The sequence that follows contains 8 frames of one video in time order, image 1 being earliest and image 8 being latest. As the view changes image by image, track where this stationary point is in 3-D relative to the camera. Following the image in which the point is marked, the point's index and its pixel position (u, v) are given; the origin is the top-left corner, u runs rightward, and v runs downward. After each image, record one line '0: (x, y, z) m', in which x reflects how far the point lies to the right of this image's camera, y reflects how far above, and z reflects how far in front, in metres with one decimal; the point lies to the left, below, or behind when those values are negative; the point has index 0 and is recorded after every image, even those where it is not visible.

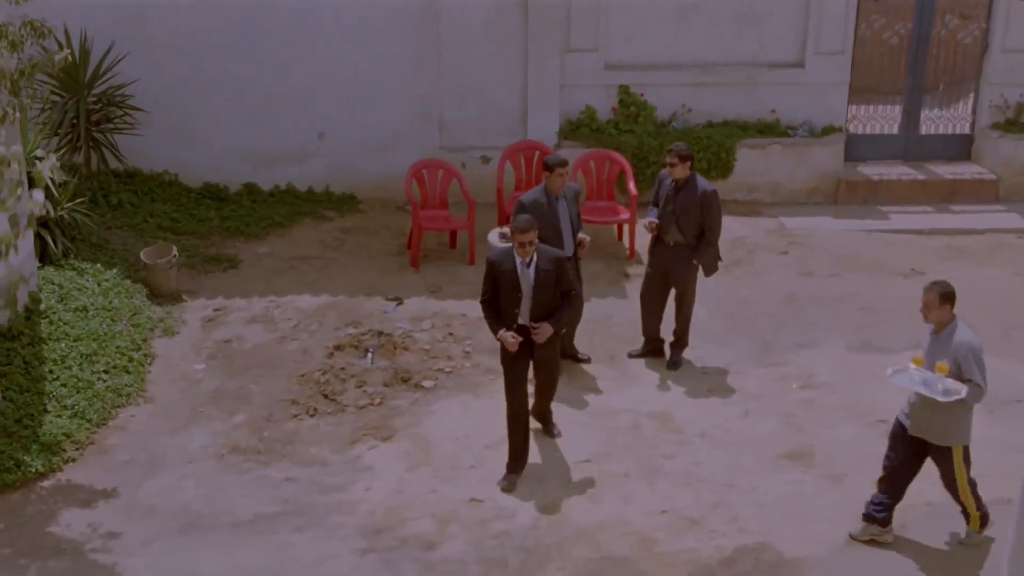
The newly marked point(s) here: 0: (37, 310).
0: (-3.0, -0.1, +9.1) m
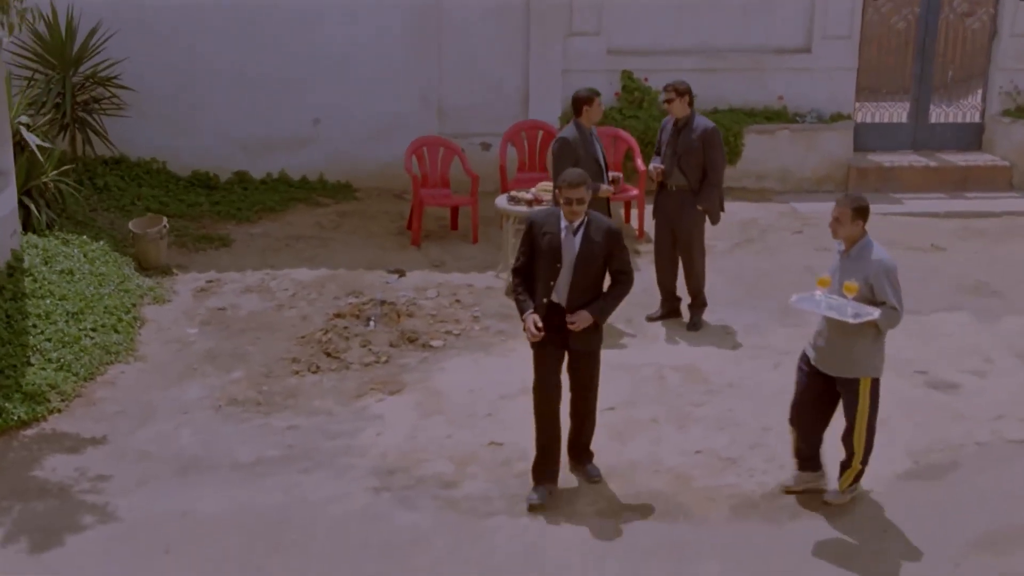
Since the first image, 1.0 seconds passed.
0: (-2.9, +0.2, +8.6) m
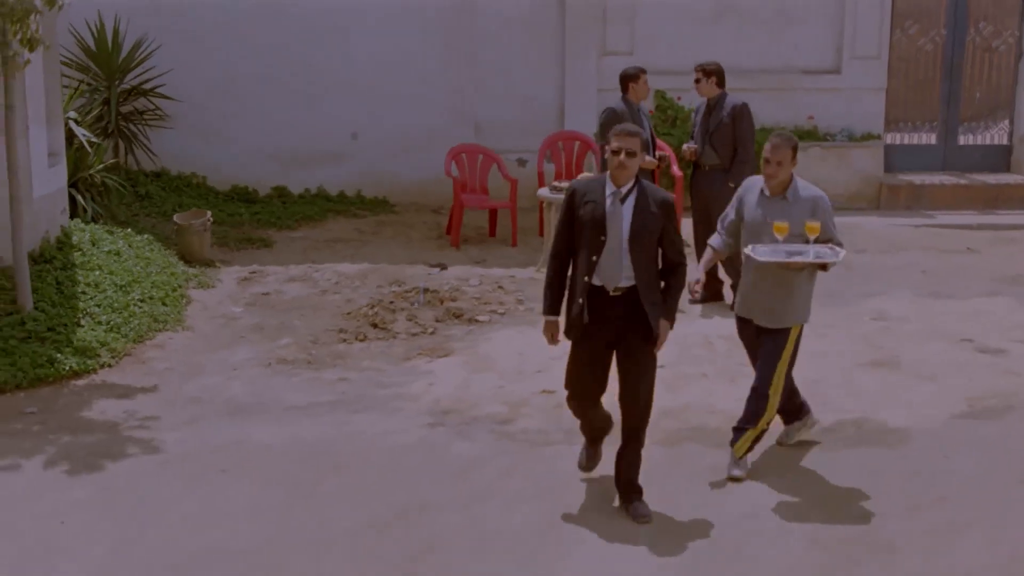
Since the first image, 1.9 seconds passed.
0: (-2.6, +0.3, +8.6) m
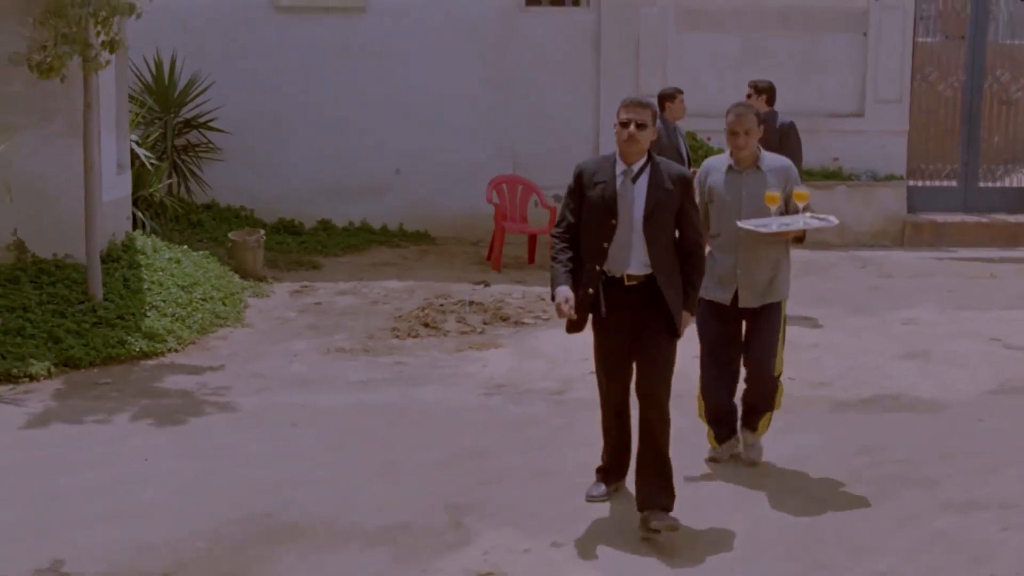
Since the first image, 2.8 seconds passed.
0: (-2.3, +0.3, +9.1) m
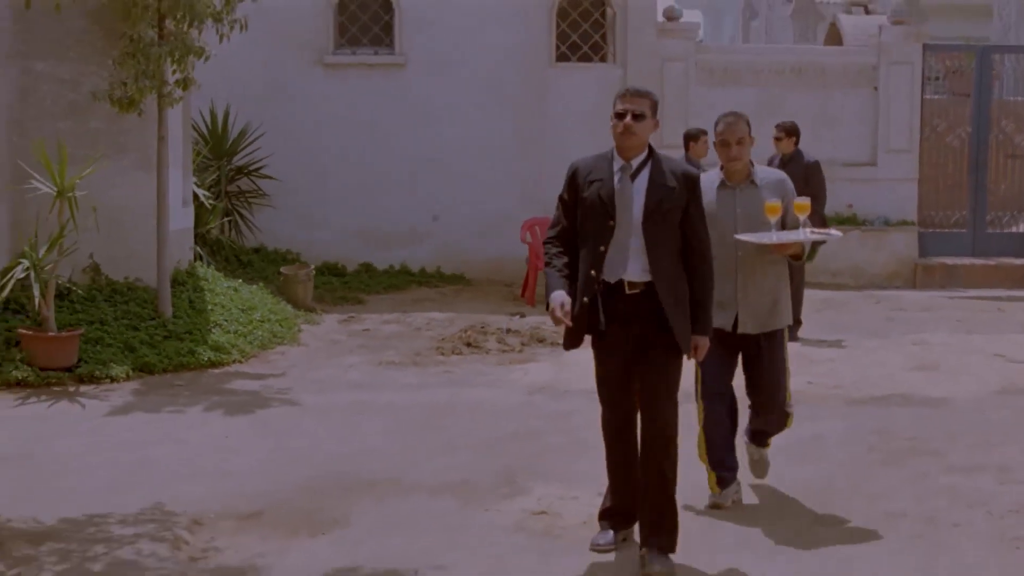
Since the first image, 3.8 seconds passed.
0: (-2.1, +0.1, +9.8) m
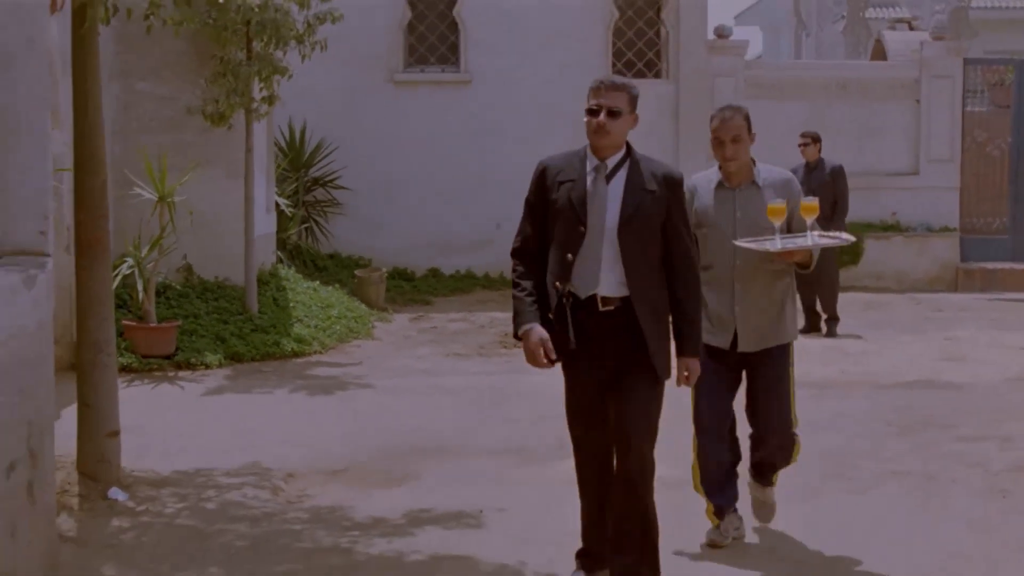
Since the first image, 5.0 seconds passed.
0: (-1.7, +0.1, +10.6) m
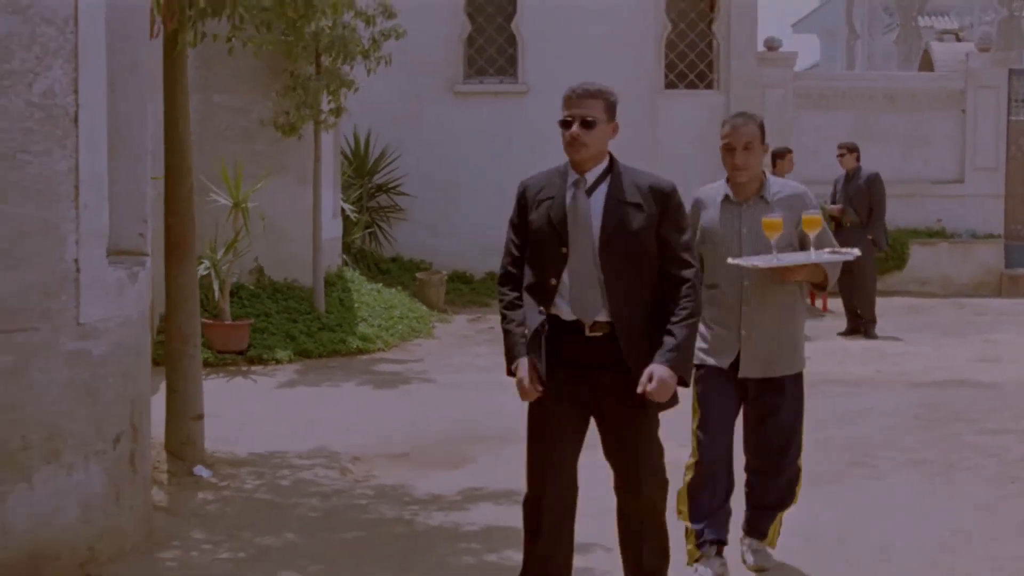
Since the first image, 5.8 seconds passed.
0: (-1.3, +0.1, +11.2) m
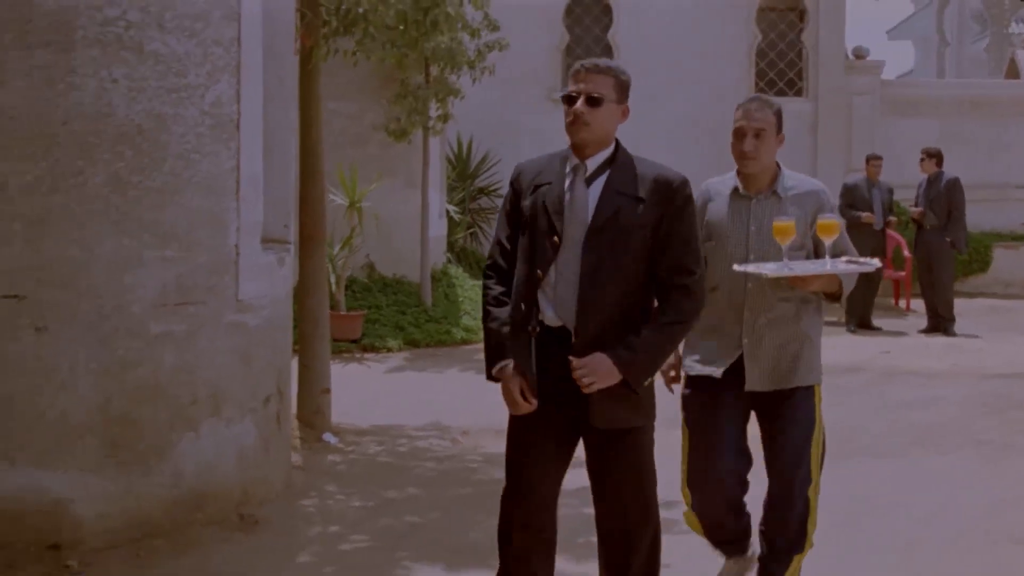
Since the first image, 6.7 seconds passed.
0: (-0.5, +0.1, +11.9) m
